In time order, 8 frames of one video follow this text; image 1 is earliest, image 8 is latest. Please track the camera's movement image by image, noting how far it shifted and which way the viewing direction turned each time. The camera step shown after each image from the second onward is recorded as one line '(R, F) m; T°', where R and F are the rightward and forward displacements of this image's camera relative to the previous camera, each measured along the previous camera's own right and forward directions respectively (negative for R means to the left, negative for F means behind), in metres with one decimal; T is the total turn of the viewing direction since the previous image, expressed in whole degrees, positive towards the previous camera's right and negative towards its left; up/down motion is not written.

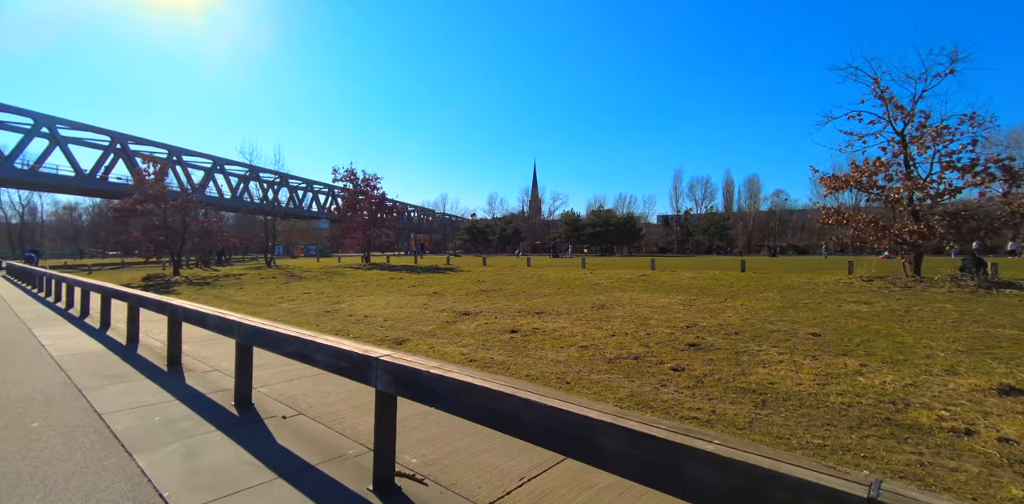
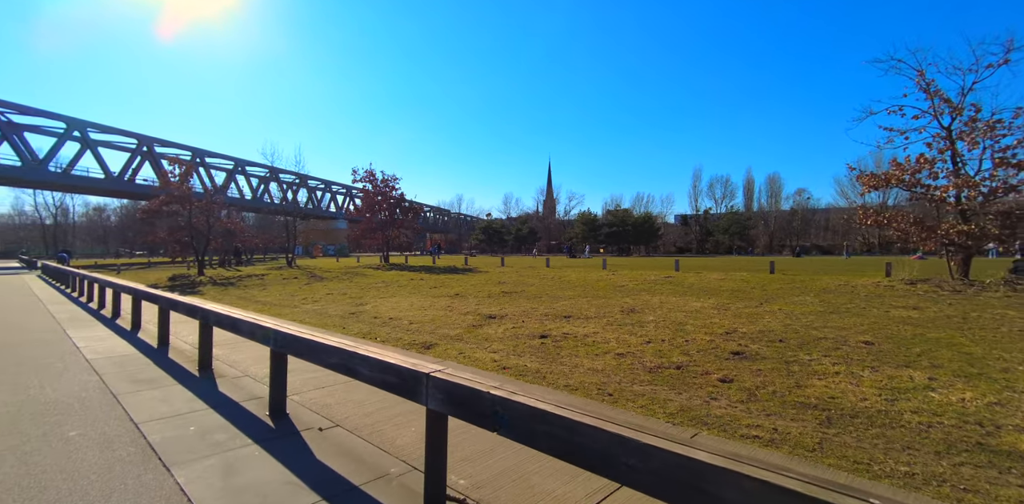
(-0.3, +0.2) m; -2°
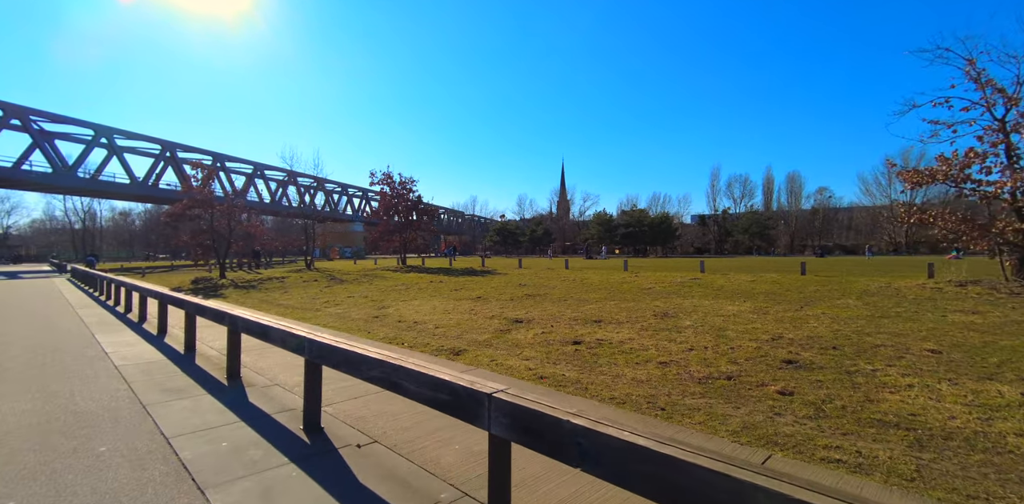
(-0.3, +0.3) m; -2°
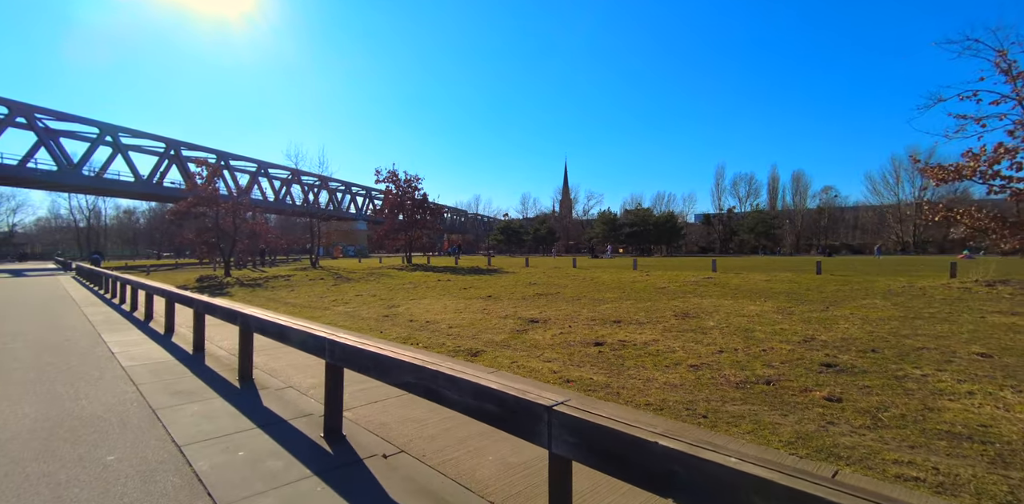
(-0.3, +0.3) m; 0°
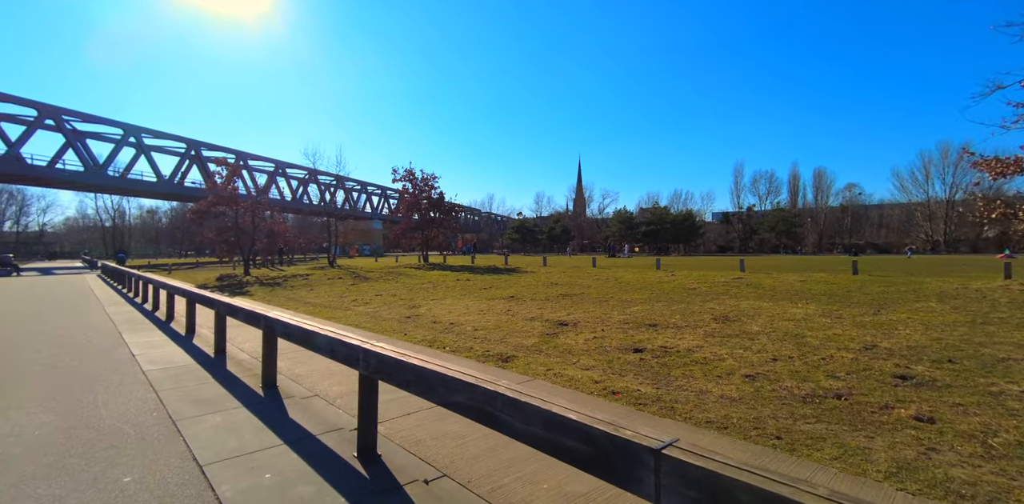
(-0.3, +0.4) m; -2°
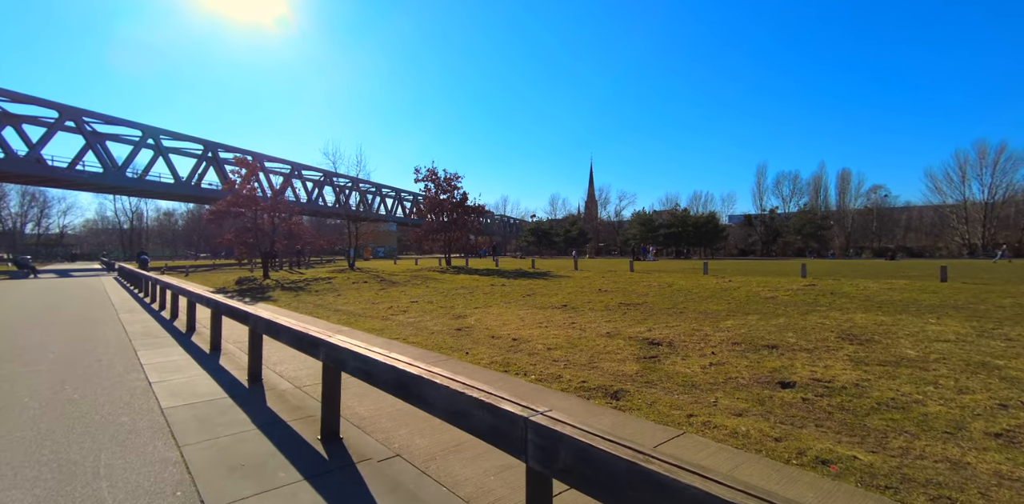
(-1.2, +1.3) m; -1°
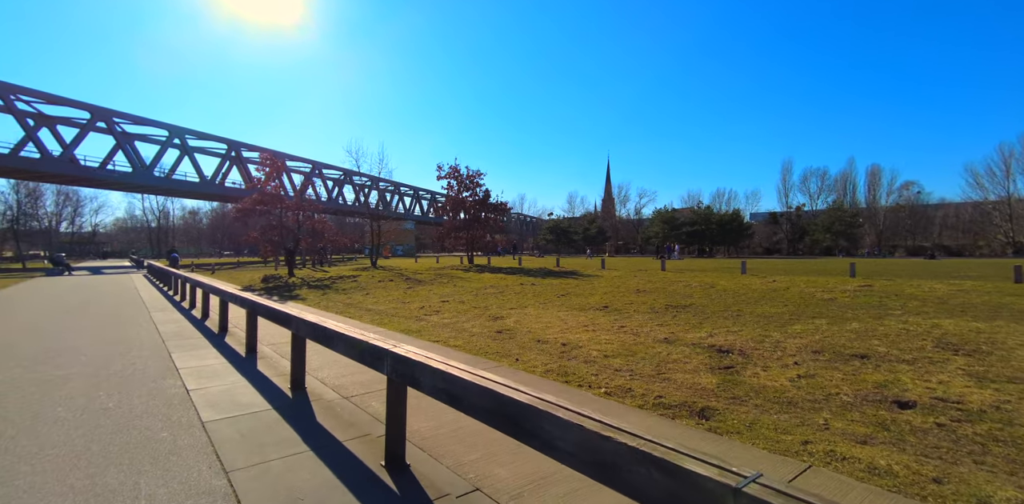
(-0.6, +0.5) m; -2°
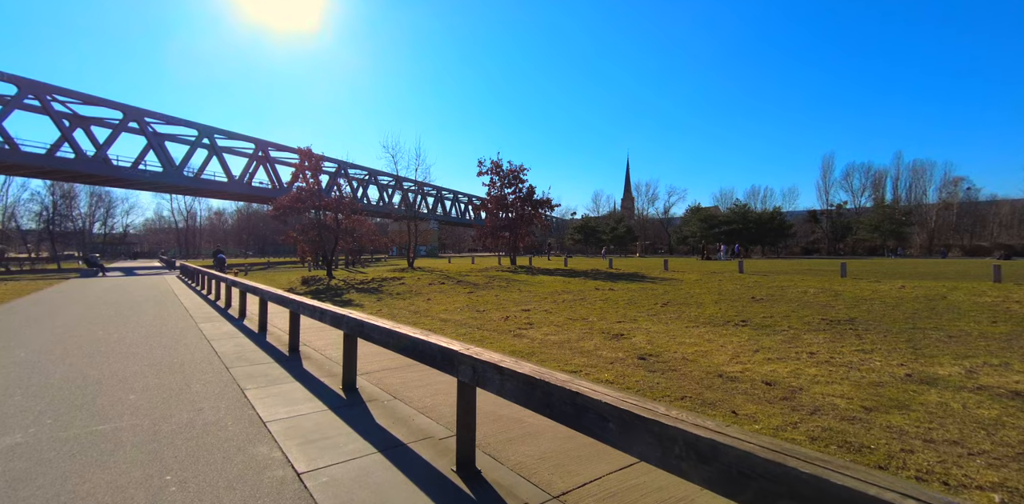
(-2.1, +1.8) m; -2°
